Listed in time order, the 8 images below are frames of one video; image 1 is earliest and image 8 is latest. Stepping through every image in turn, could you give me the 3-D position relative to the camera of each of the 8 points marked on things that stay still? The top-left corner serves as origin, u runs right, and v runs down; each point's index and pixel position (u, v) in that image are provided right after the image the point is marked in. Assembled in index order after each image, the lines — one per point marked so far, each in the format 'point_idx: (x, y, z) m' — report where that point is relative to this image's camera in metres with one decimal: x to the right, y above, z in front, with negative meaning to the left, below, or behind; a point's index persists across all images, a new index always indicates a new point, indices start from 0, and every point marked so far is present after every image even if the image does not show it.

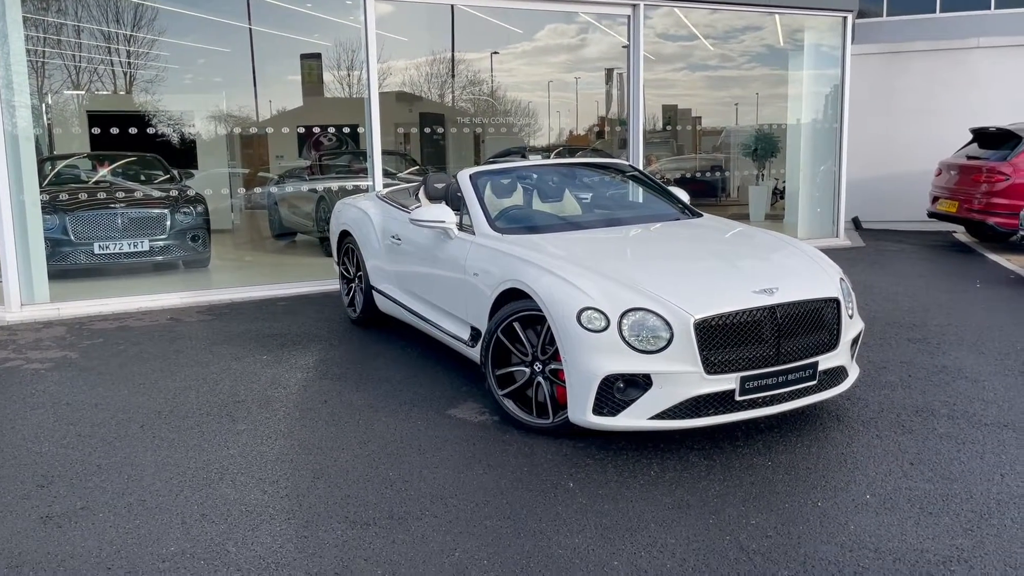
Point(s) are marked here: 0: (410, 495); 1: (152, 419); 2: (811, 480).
0: (-0.4, -0.8, +3.6) m
1: (-1.8, -0.7, +4.5) m
2: (+1.2, -0.8, +3.7) m
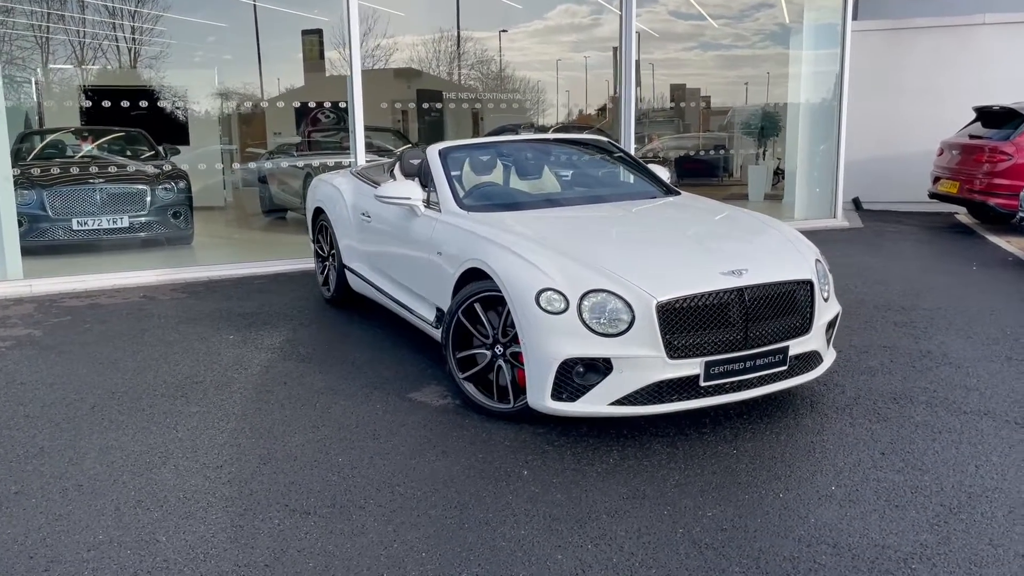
0: (-0.6, -0.8, +3.5) m
1: (-2.0, -0.6, +4.4) m
2: (+1.0, -0.7, +3.6) m
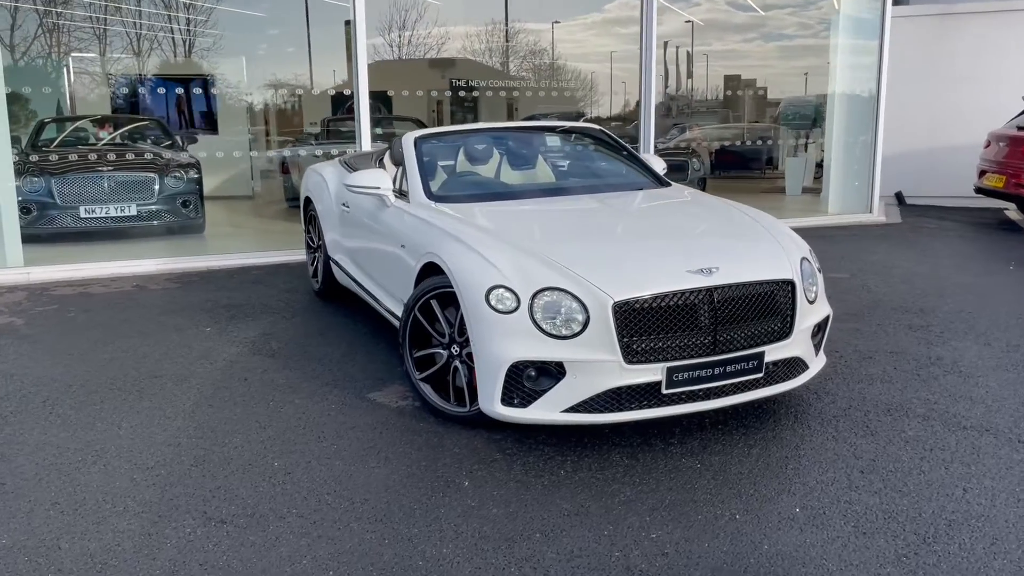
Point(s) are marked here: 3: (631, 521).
0: (-0.8, -0.7, +3.2) m
1: (-2.2, -0.5, +4.3) m
2: (+0.8, -0.7, +3.3) m
3: (+0.4, -0.8, +3.0) m
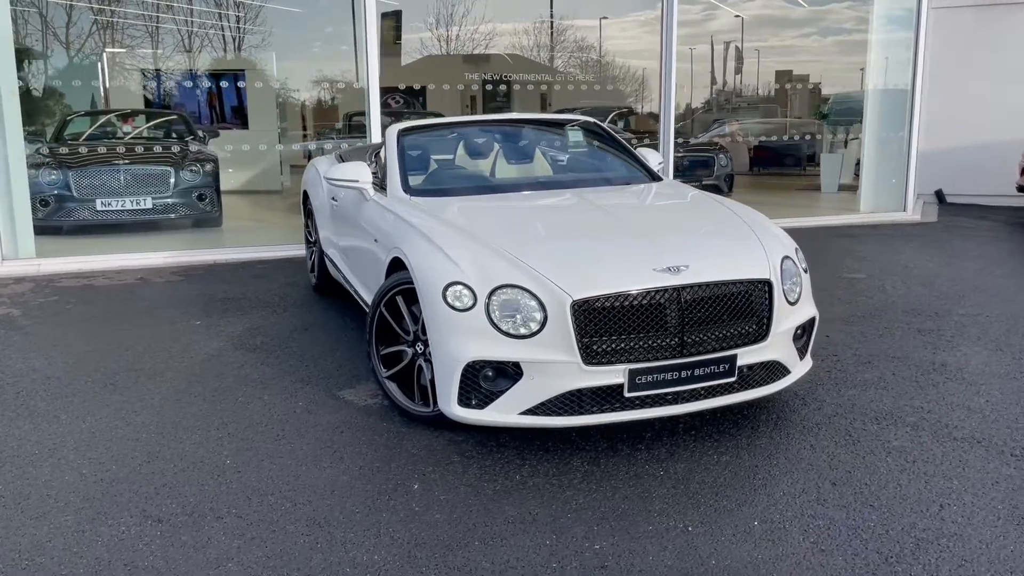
0: (-1.0, -0.7, +3.2) m
1: (-2.3, -0.5, +4.3) m
2: (+0.6, -0.7, +3.1) m
3: (+0.2, -0.8, +2.9) m
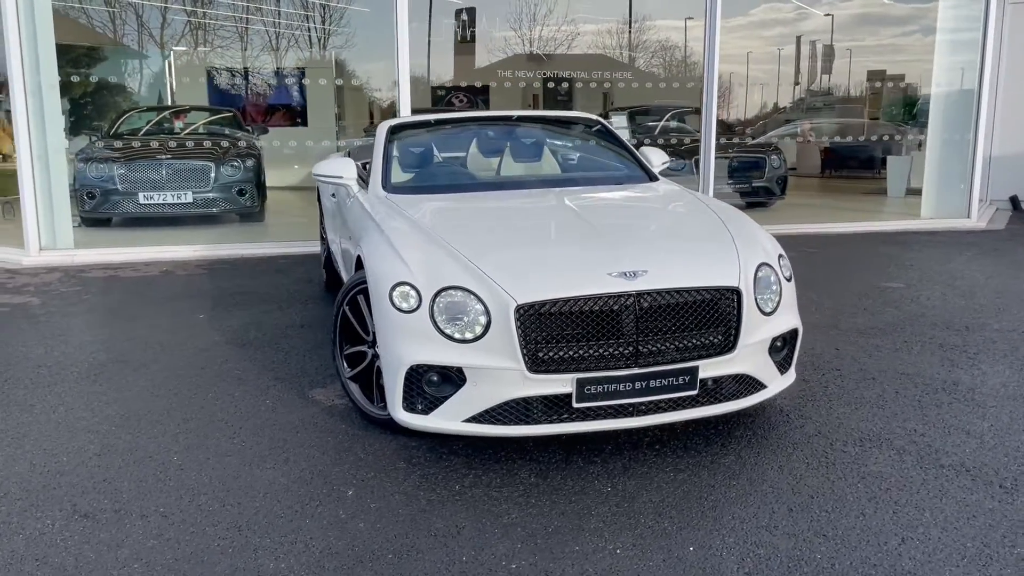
0: (-1.2, -0.7, +3.1) m
1: (-2.4, -0.4, +4.4) m
2: (+0.4, -0.7, +2.9) m
3: (0.0, -0.8, +2.7) m
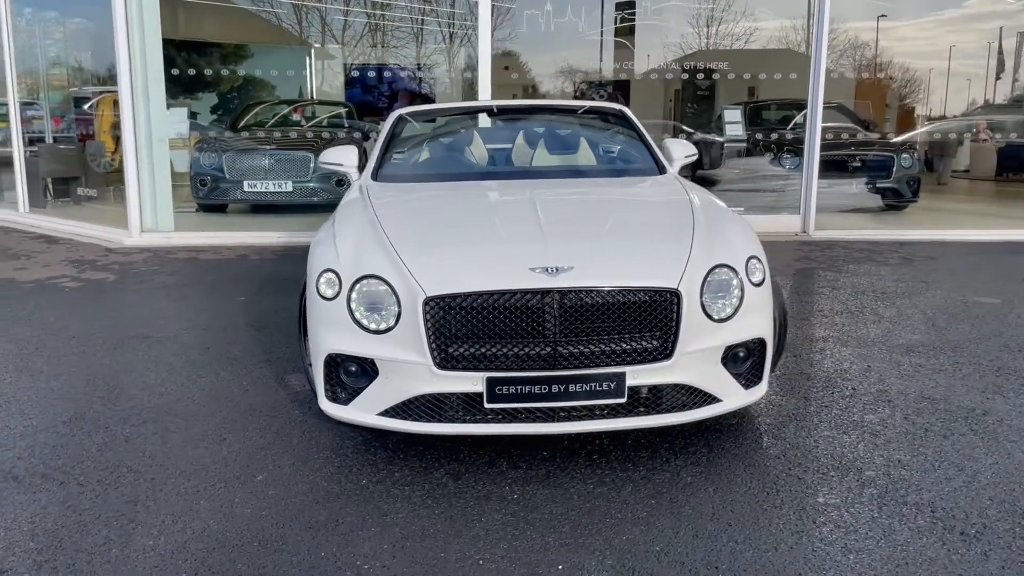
0: (-1.5, -0.6, +3.3) m
1: (-2.4, -0.3, +4.7) m
2: (0.0, -0.7, +2.7) m
3: (-0.4, -0.8, +2.6) m
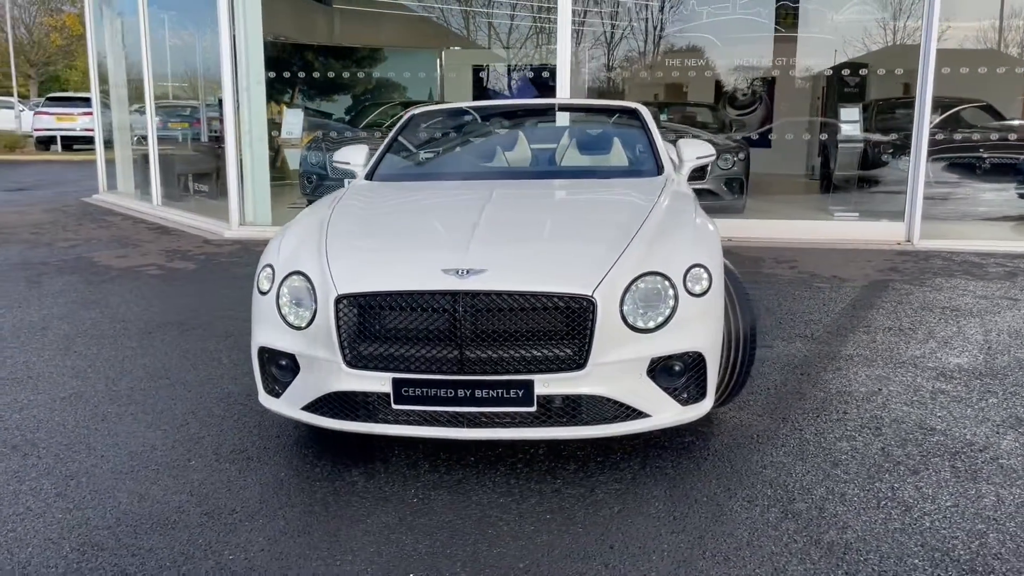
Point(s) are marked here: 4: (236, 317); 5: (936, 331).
0: (-1.7, -0.6, +3.5) m
1: (-2.3, -0.2, +5.1) m
2: (-0.3, -0.7, +2.7) m
3: (-0.8, -0.7, +2.7) m
4: (-1.6, -0.2, +5.2) m
5: (+2.3, -0.2, +4.7) m
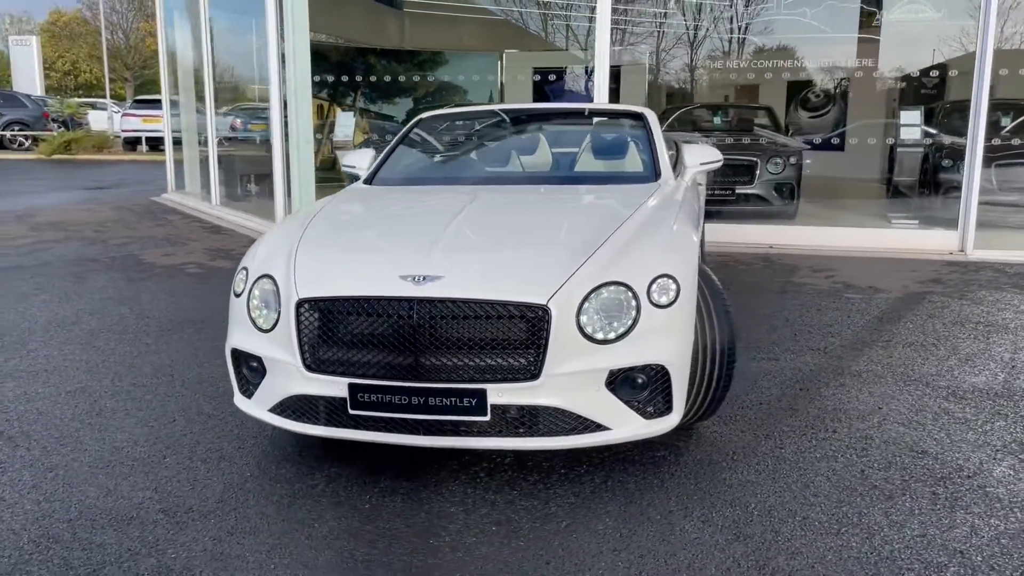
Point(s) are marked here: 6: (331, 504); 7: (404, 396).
0: (-1.8, -0.6, +3.6) m
1: (-2.3, -0.2, +5.3) m
2: (-0.5, -0.8, +2.7) m
3: (-1.0, -0.8, +2.7) m
4: (-1.5, -0.2, +5.3) m
5: (+2.3, -0.3, +4.5) m
6: (-0.6, -0.7, +2.9) m
7: (-0.3, -0.4, +2.9) m
